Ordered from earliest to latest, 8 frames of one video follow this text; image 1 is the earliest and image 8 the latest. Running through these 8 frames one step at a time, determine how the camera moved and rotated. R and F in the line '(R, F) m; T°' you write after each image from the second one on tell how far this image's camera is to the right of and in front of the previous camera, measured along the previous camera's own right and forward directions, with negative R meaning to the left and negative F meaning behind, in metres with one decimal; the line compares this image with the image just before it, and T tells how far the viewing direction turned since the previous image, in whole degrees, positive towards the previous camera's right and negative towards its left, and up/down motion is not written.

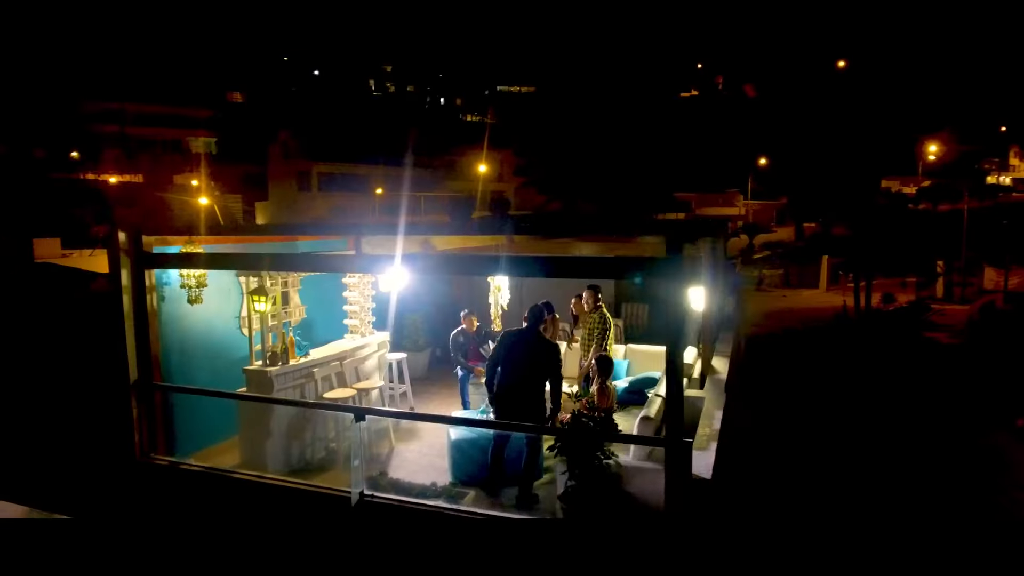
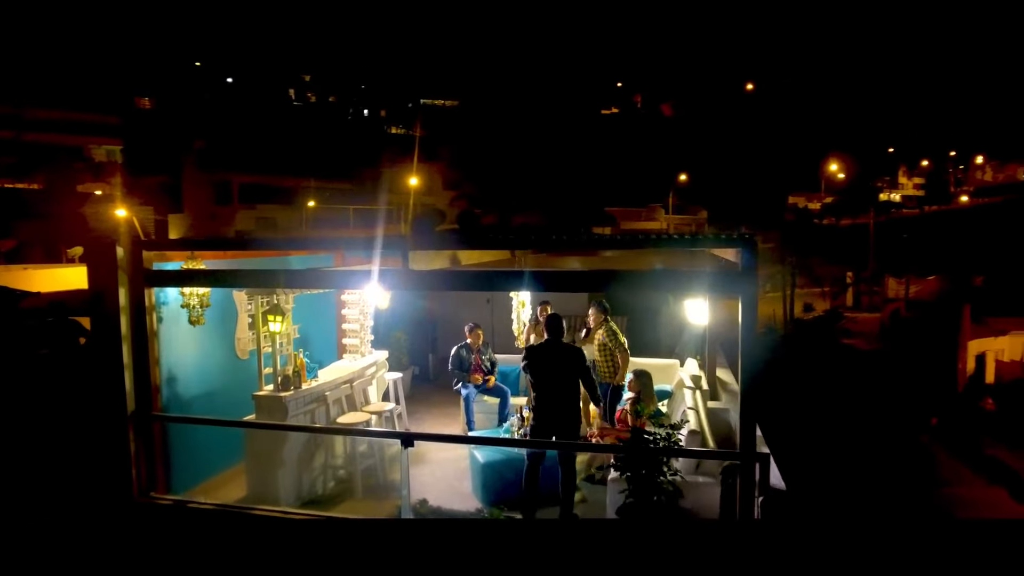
(-0.8, +0.2) m; +7°
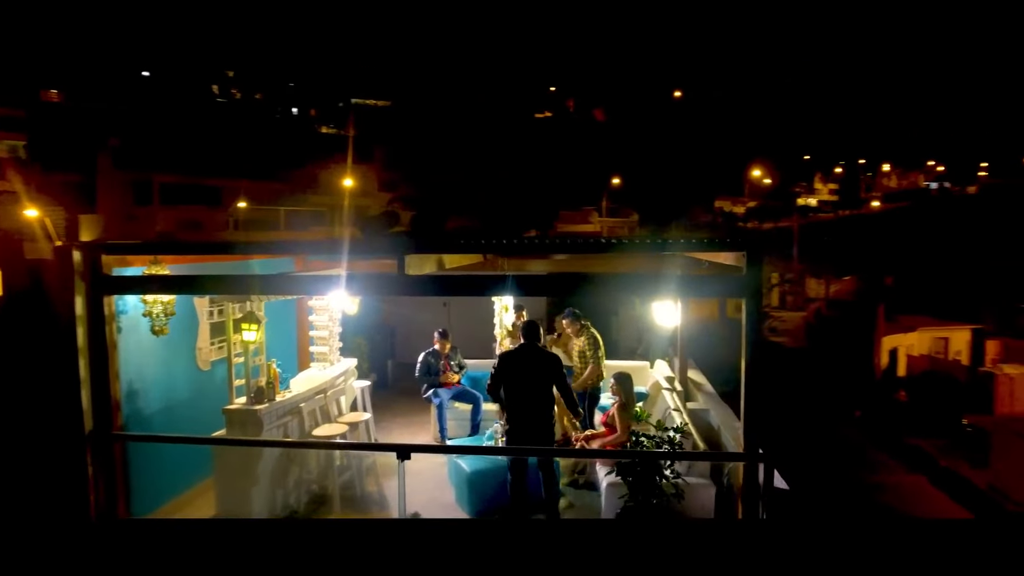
(-0.4, +0.1) m; +6°
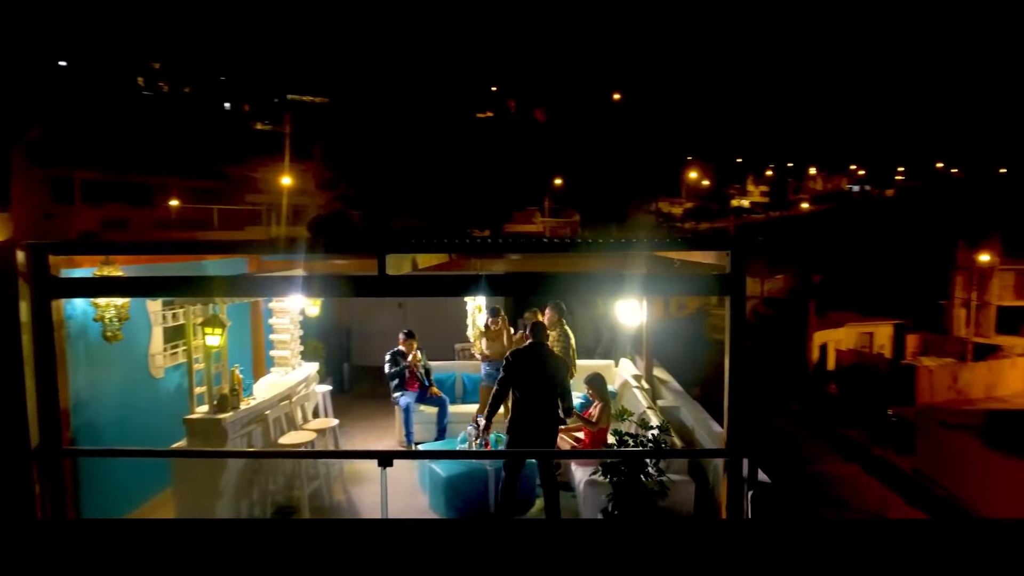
(-0.3, +0.1) m; +5°
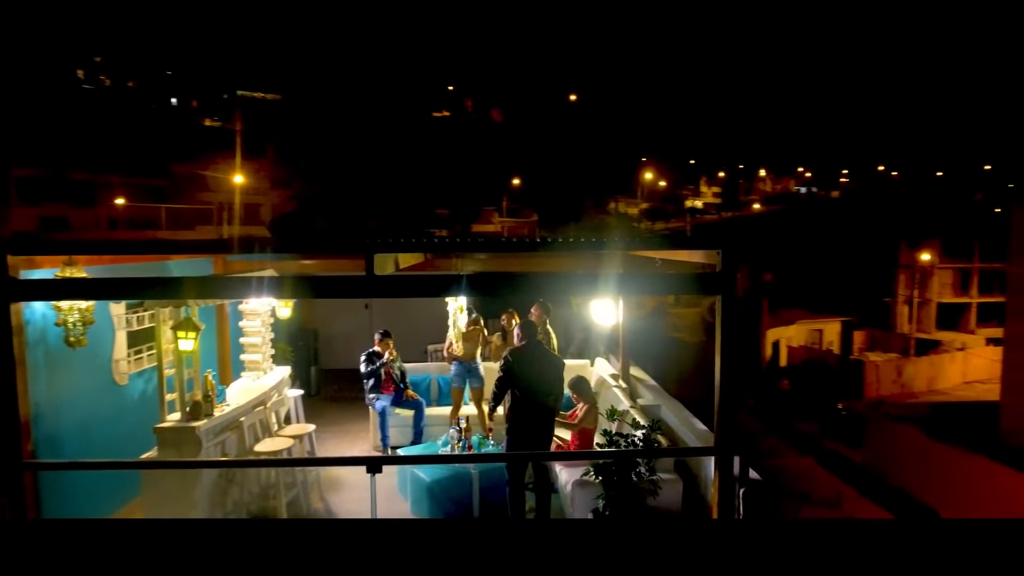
(-0.2, +0.1) m; +4°
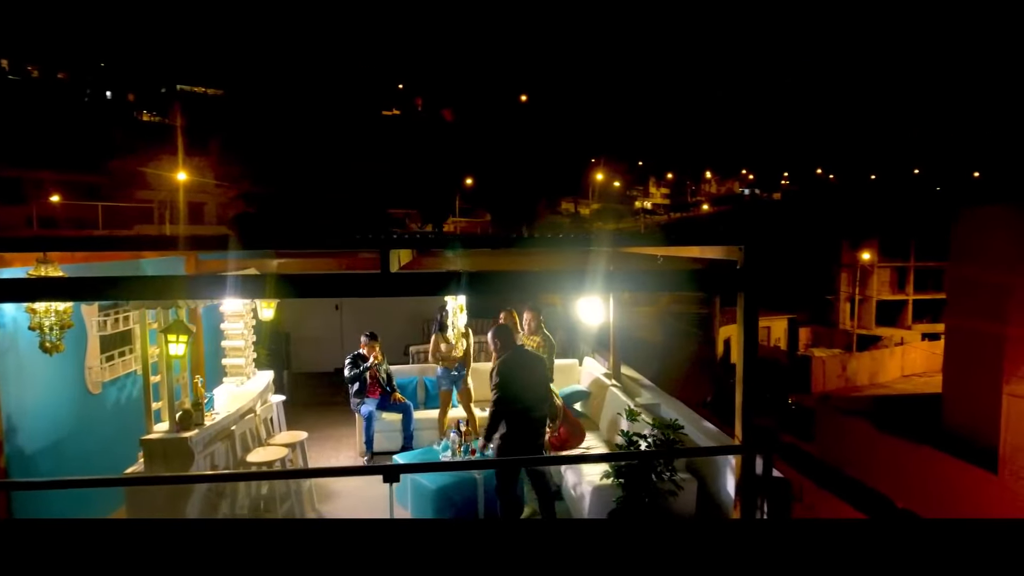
(-0.4, +0.2) m; +5°
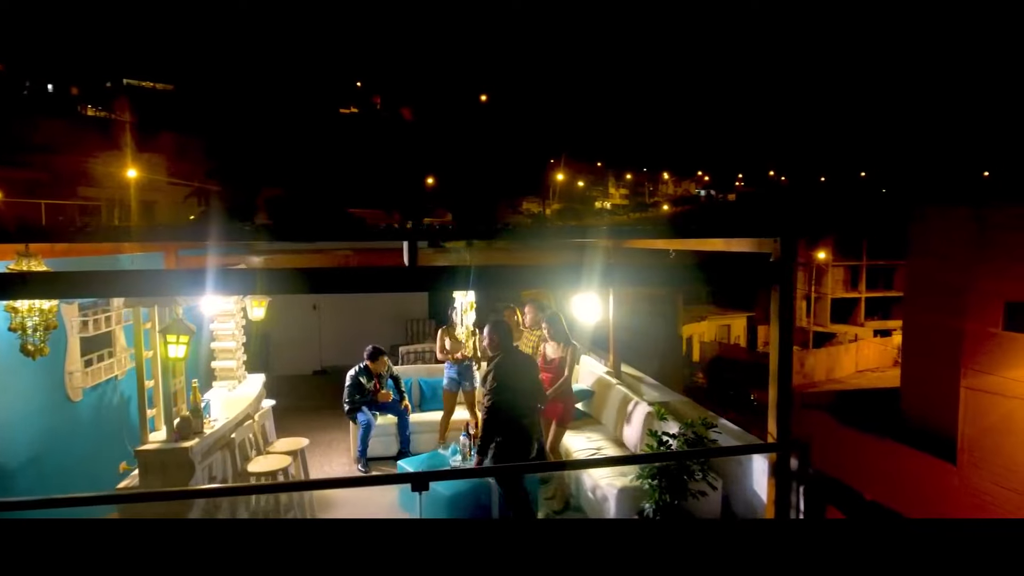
(-0.4, +0.2) m; +4°
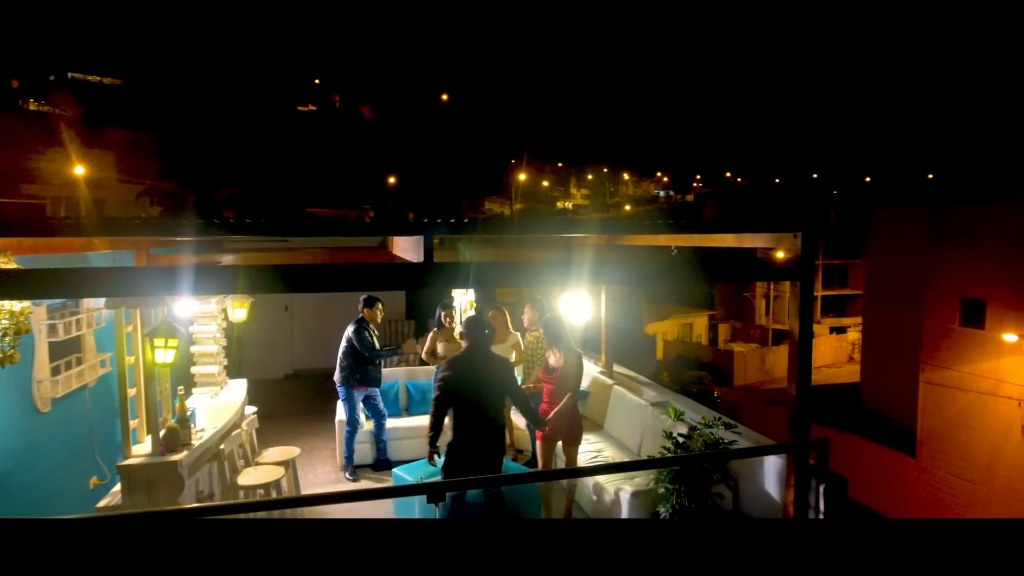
(-0.3, +0.2) m; +4°
